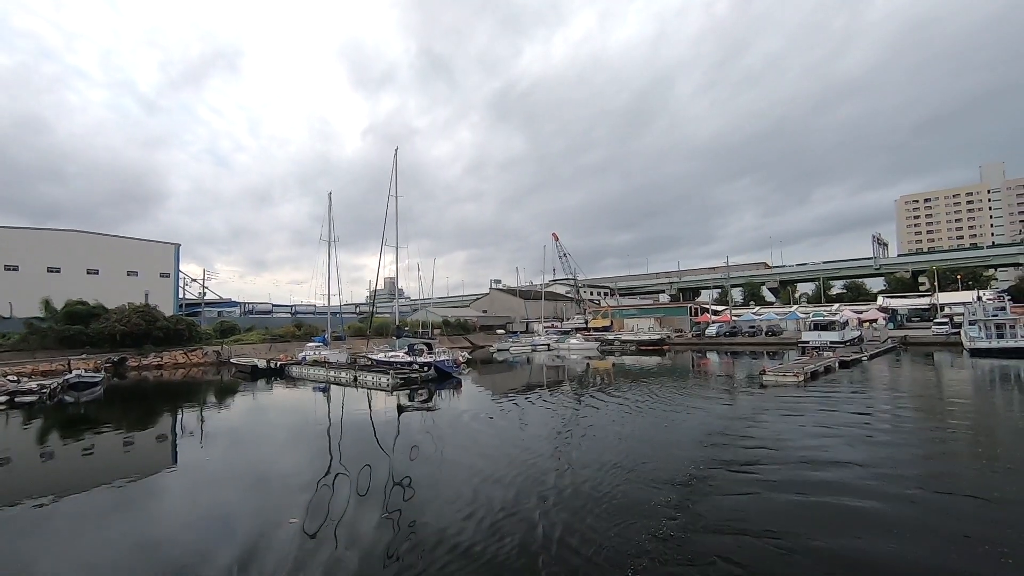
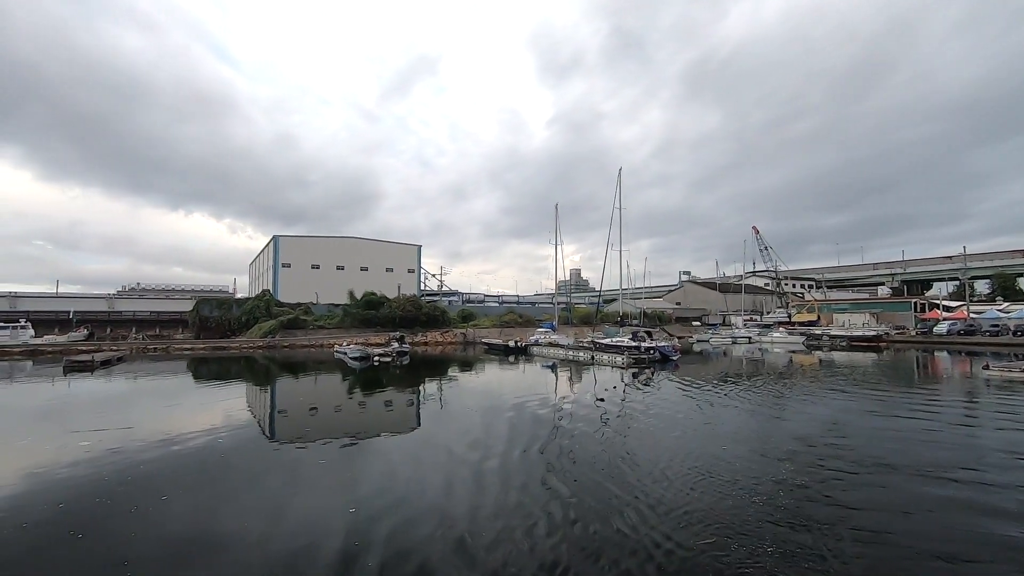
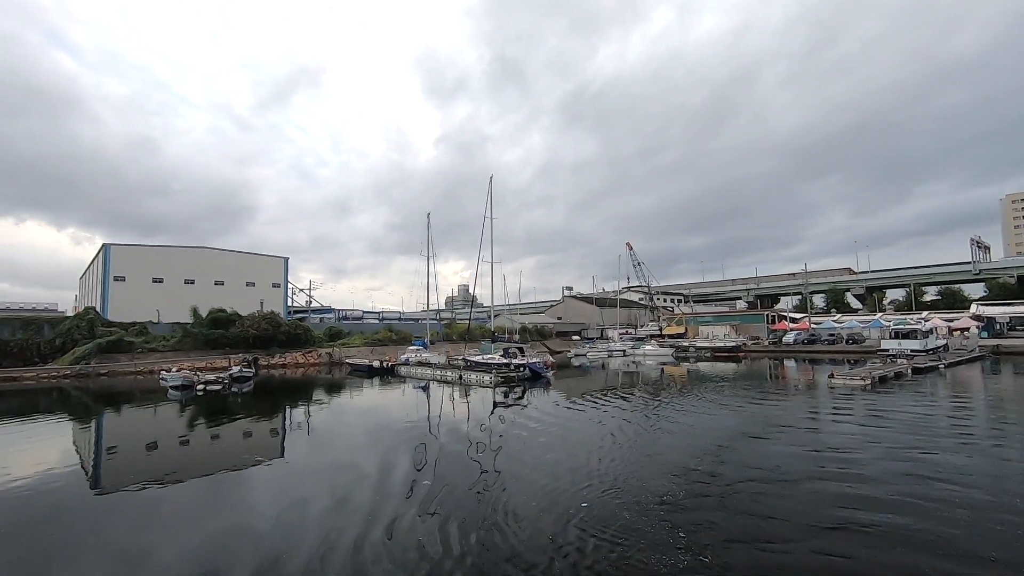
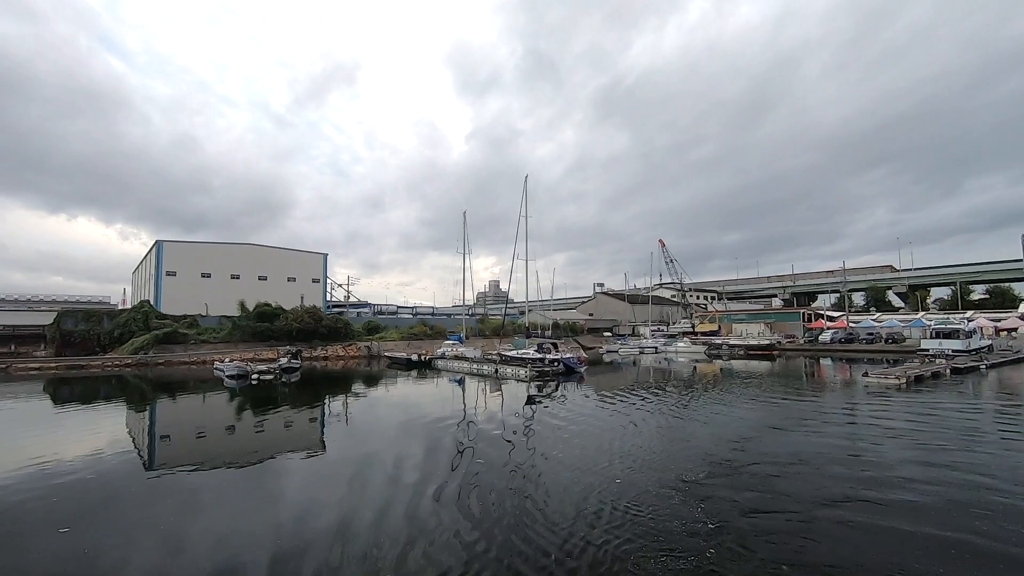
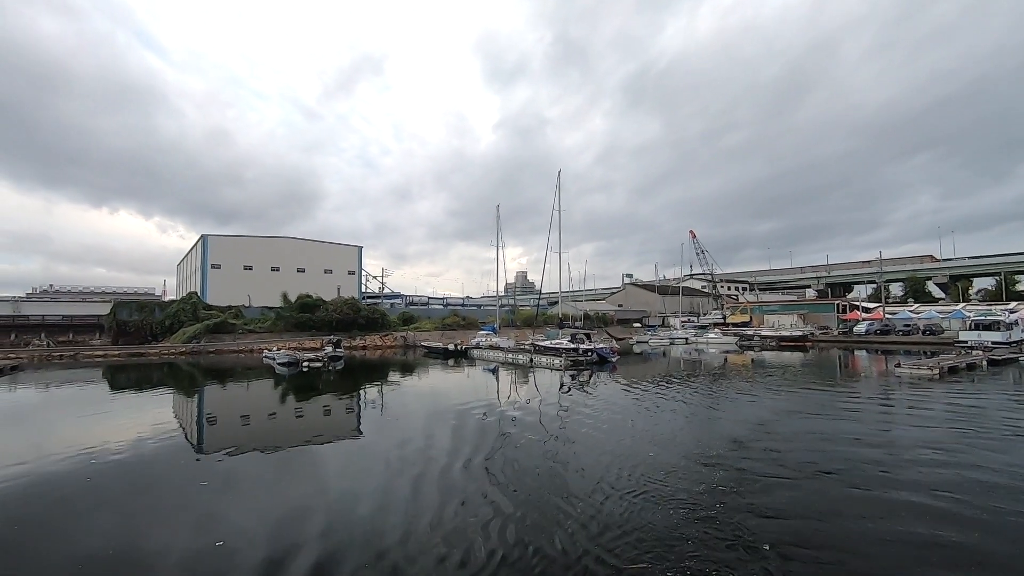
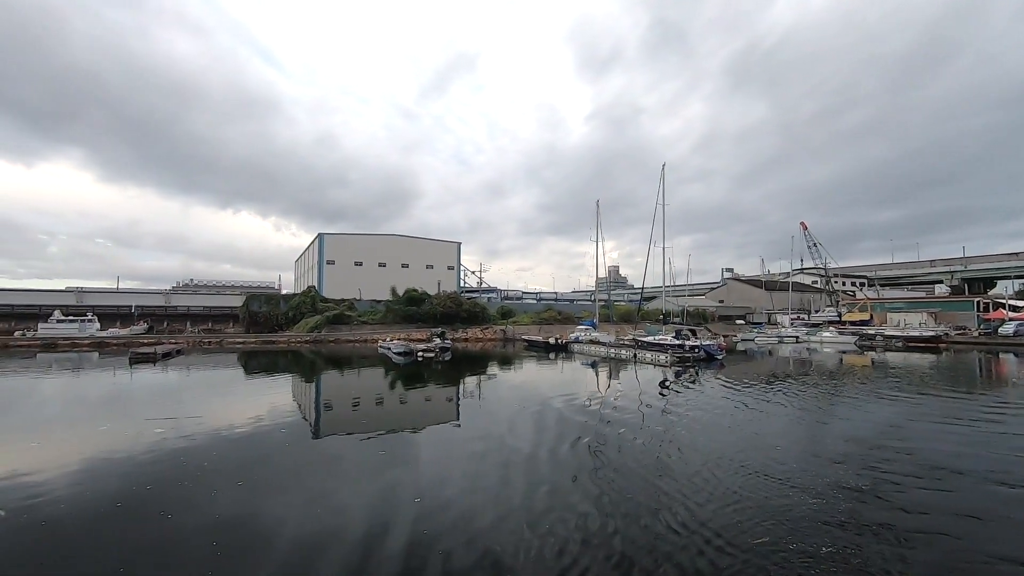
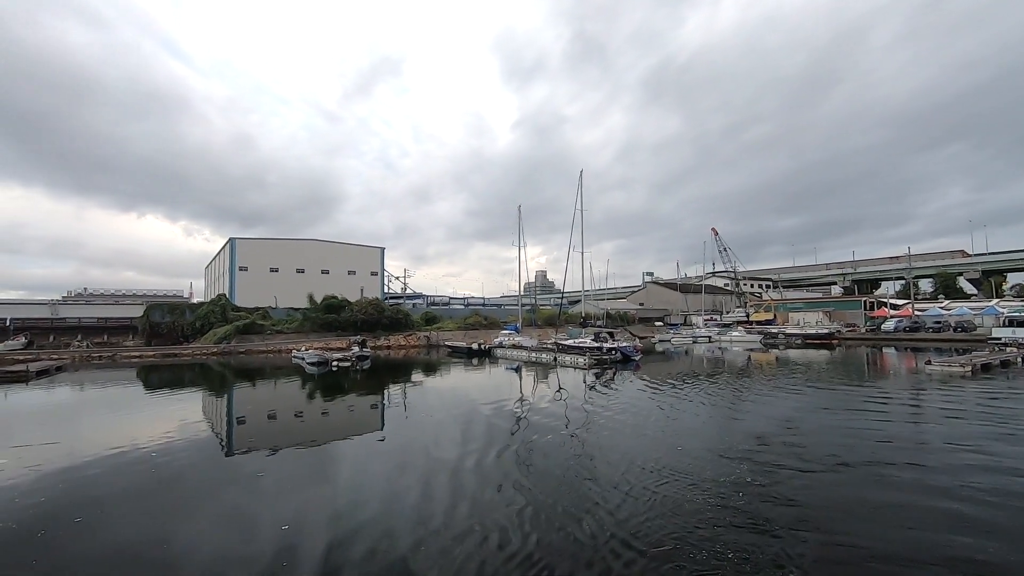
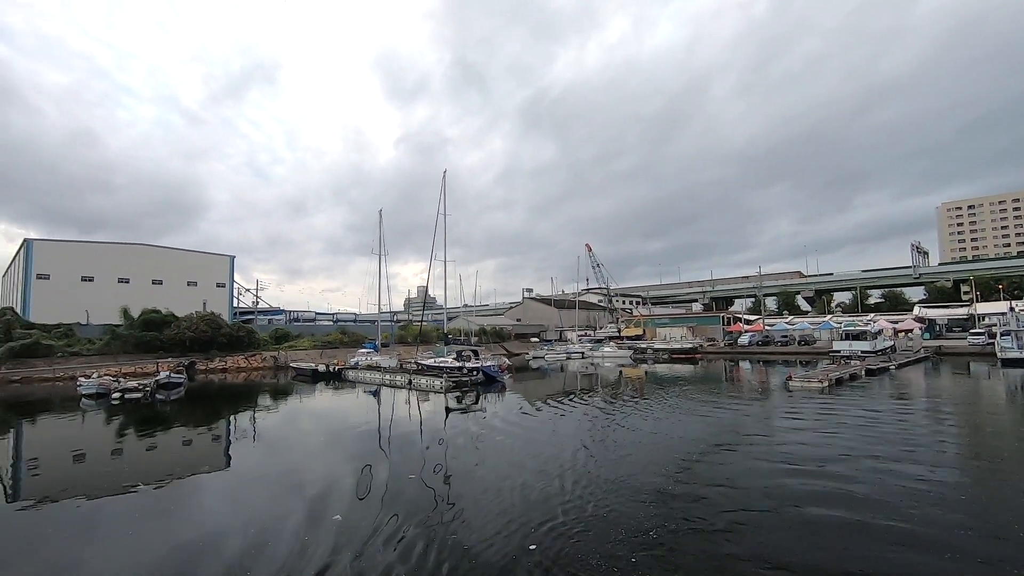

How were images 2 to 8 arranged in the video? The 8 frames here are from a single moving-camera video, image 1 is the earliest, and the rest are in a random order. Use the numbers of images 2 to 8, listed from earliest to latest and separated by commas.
8, 3, 4, 5, 7, 2, 6
